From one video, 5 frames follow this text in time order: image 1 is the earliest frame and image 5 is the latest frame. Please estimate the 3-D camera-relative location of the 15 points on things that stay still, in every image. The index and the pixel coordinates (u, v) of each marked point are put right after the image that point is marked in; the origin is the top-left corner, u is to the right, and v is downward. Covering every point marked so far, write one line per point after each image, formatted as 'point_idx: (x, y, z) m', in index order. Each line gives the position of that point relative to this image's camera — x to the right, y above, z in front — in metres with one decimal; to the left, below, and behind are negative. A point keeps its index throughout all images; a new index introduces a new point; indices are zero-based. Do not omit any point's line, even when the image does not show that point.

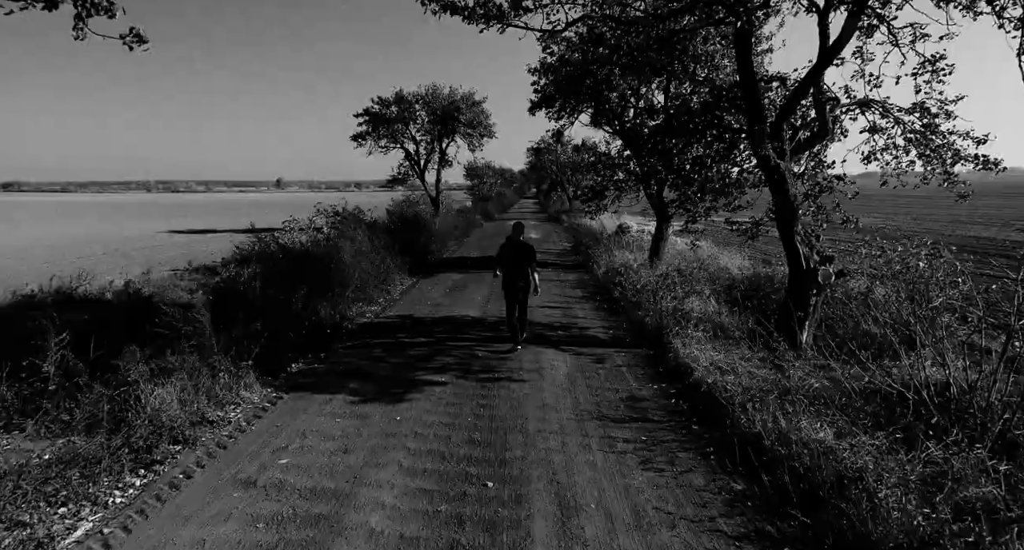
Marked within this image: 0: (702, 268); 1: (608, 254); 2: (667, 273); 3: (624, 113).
0: (+4.7, +0.1, +14.3) m
1: (+2.8, +0.6, +17.0) m
2: (+3.4, 0.0, +12.8) m
3: (+3.4, +4.9, +17.7) m
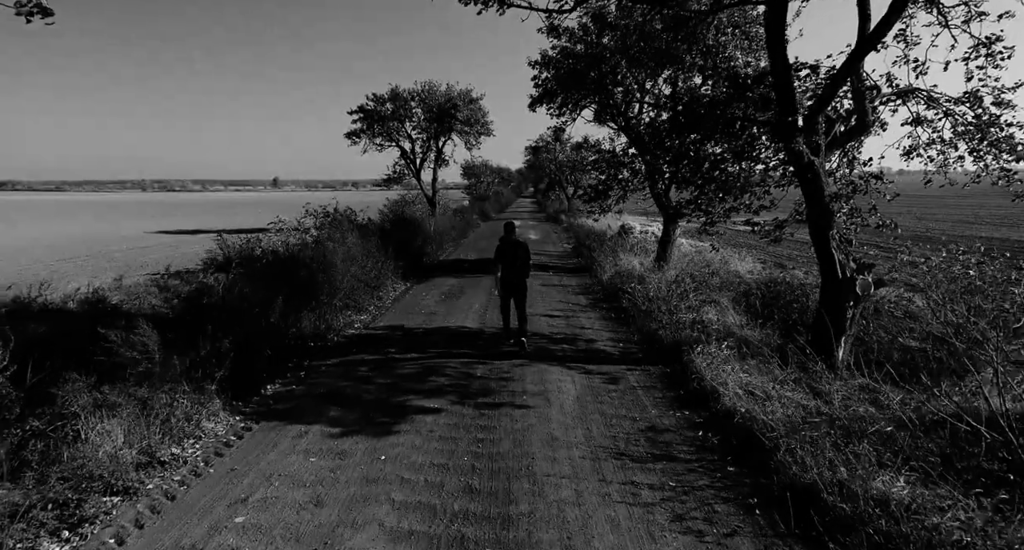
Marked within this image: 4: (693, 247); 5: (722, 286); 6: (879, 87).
0: (+4.7, 0.0, +13.4) m
1: (+2.8, +0.5, +16.1) m
2: (+3.4, -0.1, +12.0) m
3: (+3.4, +4.8, +16.8) m
4: (+5.9, +0.9, +18.8) m
5: (+4.3, -0.3, +11.9) m
6: (+4.6, +2.4, +7.3) m
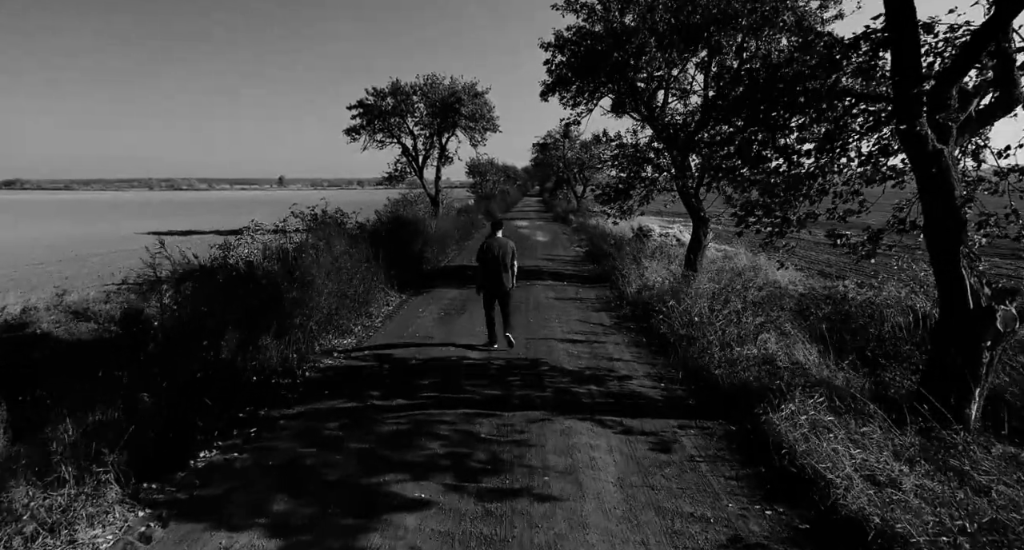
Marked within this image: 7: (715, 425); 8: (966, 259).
0: (+4.9, -0.3, +11.5) m
1: (+3.0, +0.2, +14.2) m
2: (+3.6, -0.4, +10.1) m
3: (+3.6, +4.6, +14.9) m
4: (+6.1, +0.6, +16.8) m
5: (+4.5, -0.5, +10.0) m
6: (+4.8, +2.1, +5.4) m
7: (+2.1, -1.5, +5.9) m
8: (+4.3, +0.1, +5.5) m
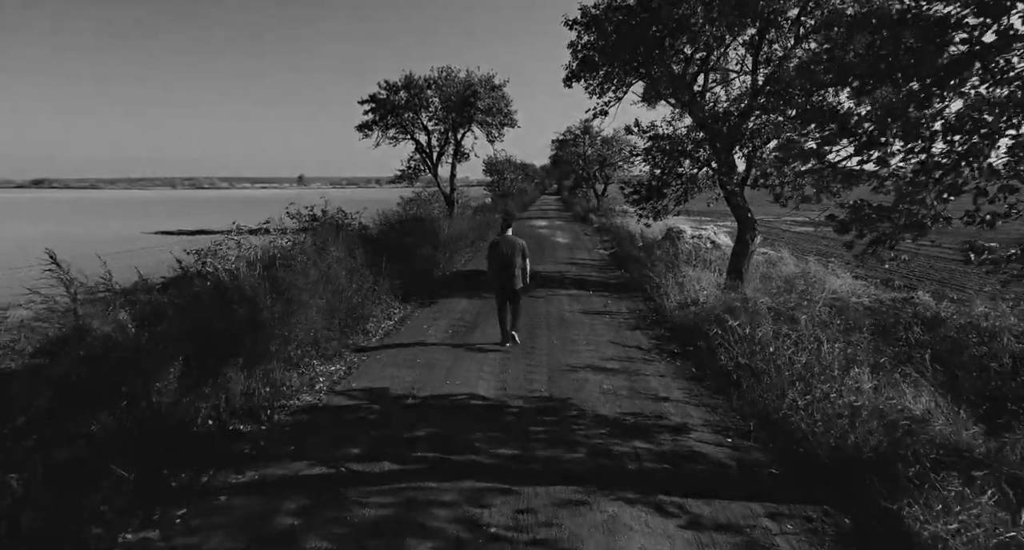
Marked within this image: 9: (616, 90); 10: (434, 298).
0: (+5.2, -0.5, +9.7) m
1: (+3.5, 0.0, +12.4) m
2: (+3.9, -0.6, +8.3) m
3: (+4.1, +4.4, +13.1) m
4: (+6.6, +0.4, +15.0) m
5: (+4.8, -0.8, +8.2) m
6: (+4.9, +1.9, +3.5) m
7: (+2.2, -1.7, +4.1) m
8: (+4.4, -0.1, +3.7) m
9: (+2.6, +4.6, +14.4) m
10: (-1.7, -0.5, +12.9) m
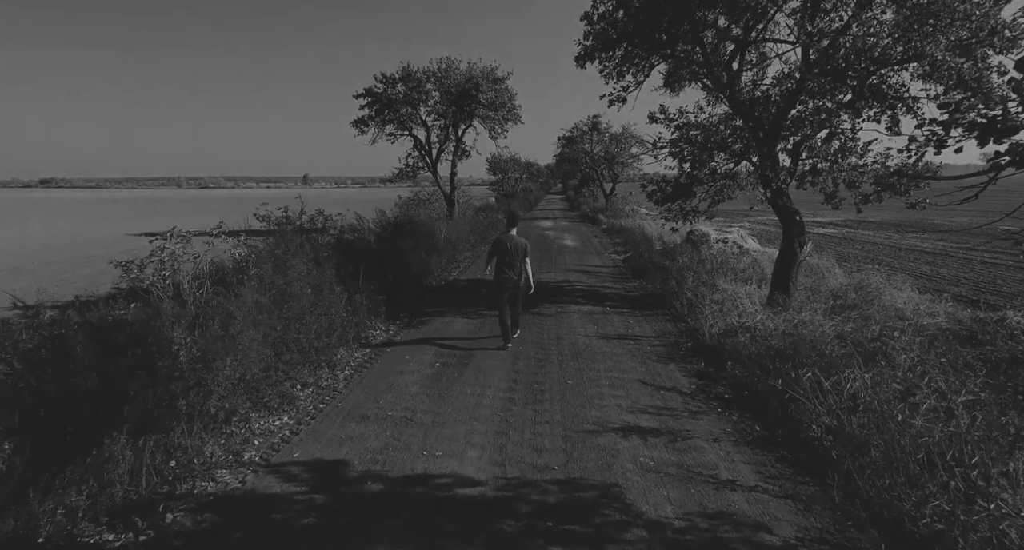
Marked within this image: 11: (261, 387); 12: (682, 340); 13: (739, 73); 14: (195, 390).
0: (+5.3, -0.8, +7.6) m
1: (+3.5, -0.3, +10.4) m
2: (+4.0, -0.9, +6.3) m
3: (+4.1, +4.1, +11.1) m
4: (+6.7, +0.2, +12.9) m
5: (+4.8, -1.0, +6.1) m
6: (+4.9, +1.6, +1.5) m
7: (+2.2, -2.0, +2.1) m
8: (+4.4, -0.4, +1.6) m
9: (+2.7, +4.4, +12.3) m
10: (-1.7, -0.8, +10.9) m
11: (-2.7, -1.2, +6.3) m
12: (+2.6, -1.0, +8.9) m
13: (+4.3, +3.9, +11.1) m
14: (-3.0, -1.1, +5.3) m
